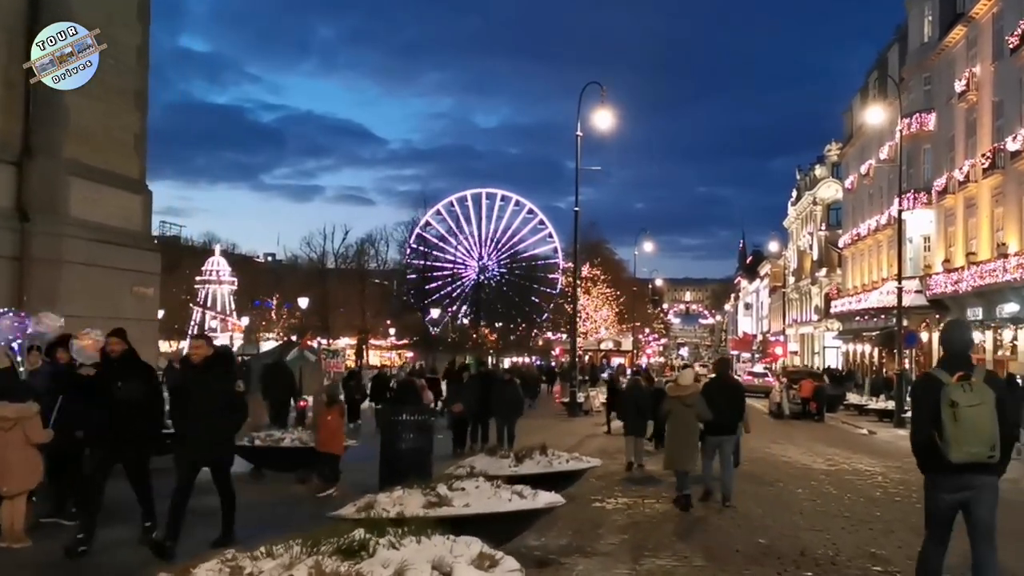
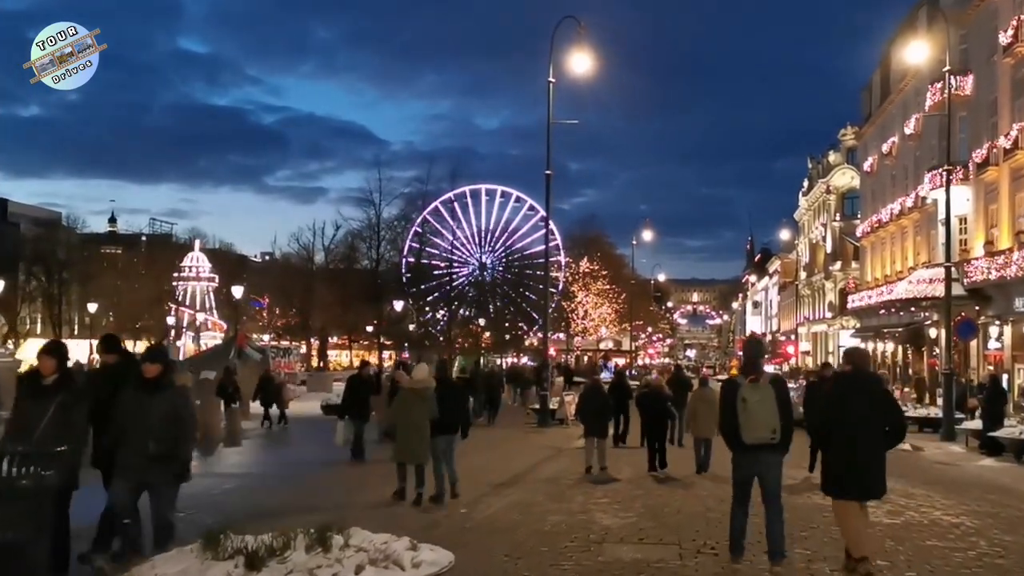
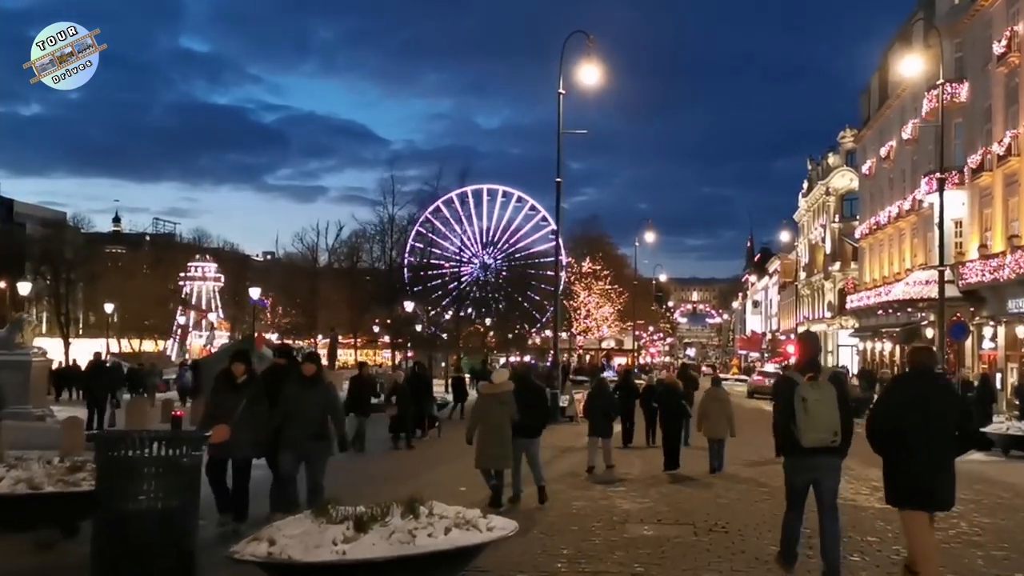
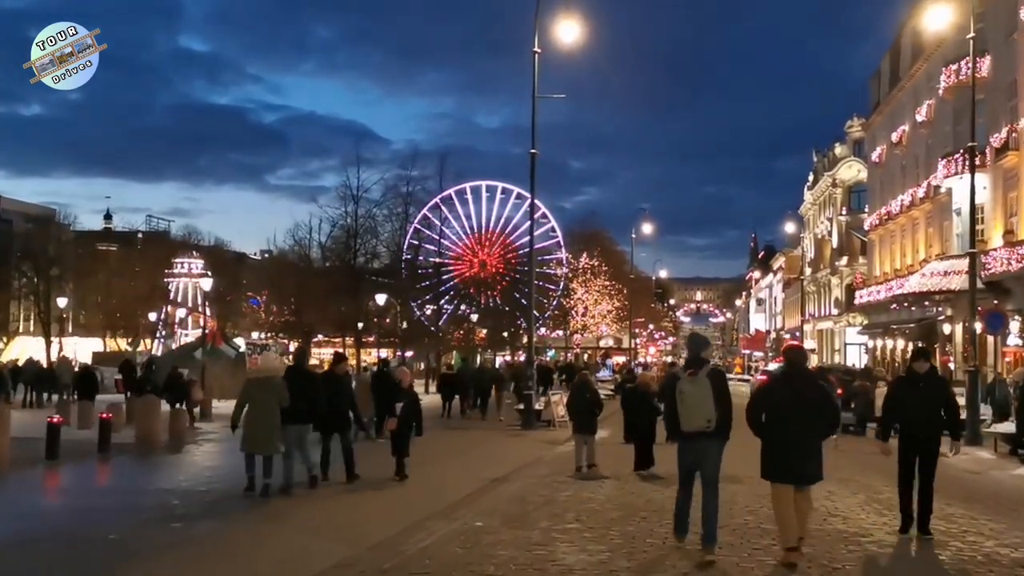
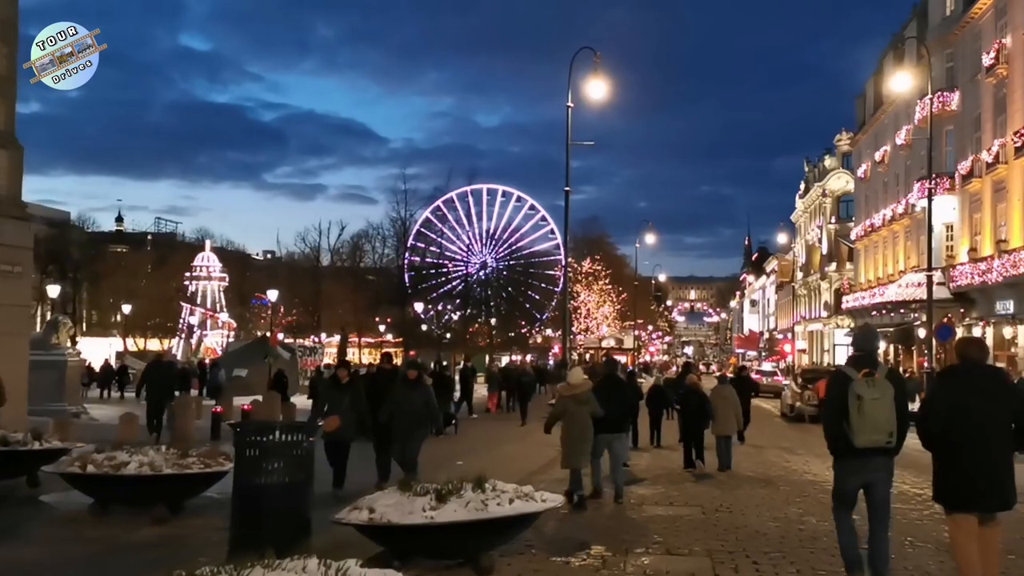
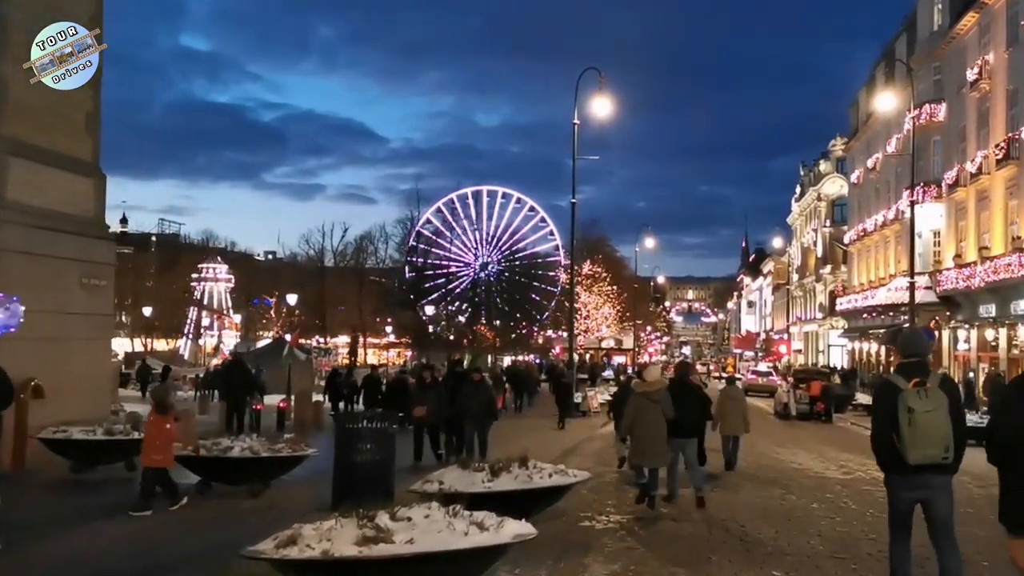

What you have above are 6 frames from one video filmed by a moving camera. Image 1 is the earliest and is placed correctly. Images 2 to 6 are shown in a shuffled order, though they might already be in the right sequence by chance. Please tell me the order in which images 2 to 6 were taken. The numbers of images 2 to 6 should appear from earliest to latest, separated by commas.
6, 5, 3, 2, 4
